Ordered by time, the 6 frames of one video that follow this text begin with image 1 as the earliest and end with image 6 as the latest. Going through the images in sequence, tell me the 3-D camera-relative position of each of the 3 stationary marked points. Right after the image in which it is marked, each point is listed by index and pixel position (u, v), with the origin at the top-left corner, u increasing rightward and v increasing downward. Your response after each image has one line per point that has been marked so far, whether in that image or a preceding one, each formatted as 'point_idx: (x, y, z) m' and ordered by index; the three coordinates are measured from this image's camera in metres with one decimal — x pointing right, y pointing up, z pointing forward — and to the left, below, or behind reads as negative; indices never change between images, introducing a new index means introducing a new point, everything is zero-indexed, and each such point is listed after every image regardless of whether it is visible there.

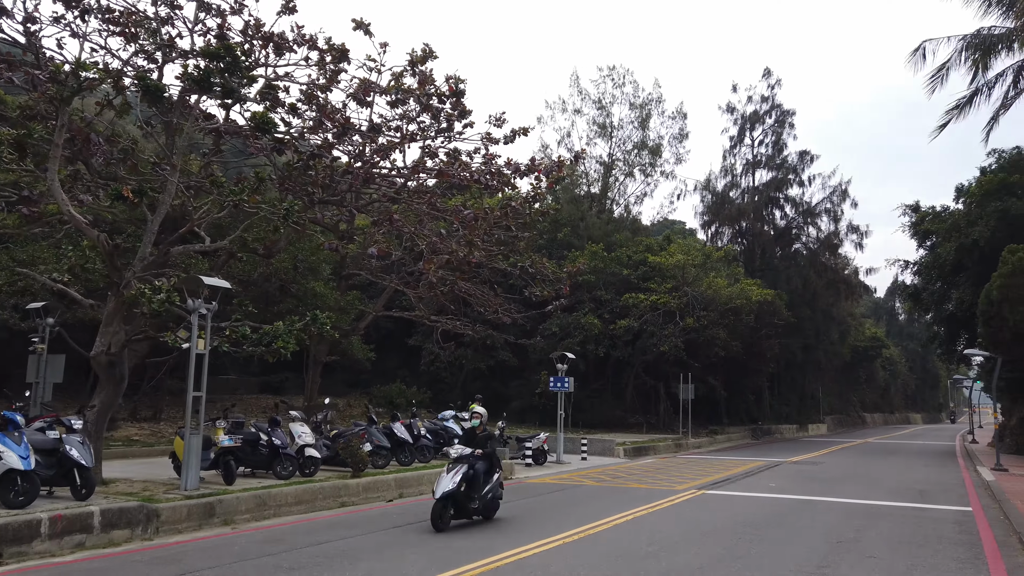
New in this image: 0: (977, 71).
0: (+11.9, +5.5, +19.3) m
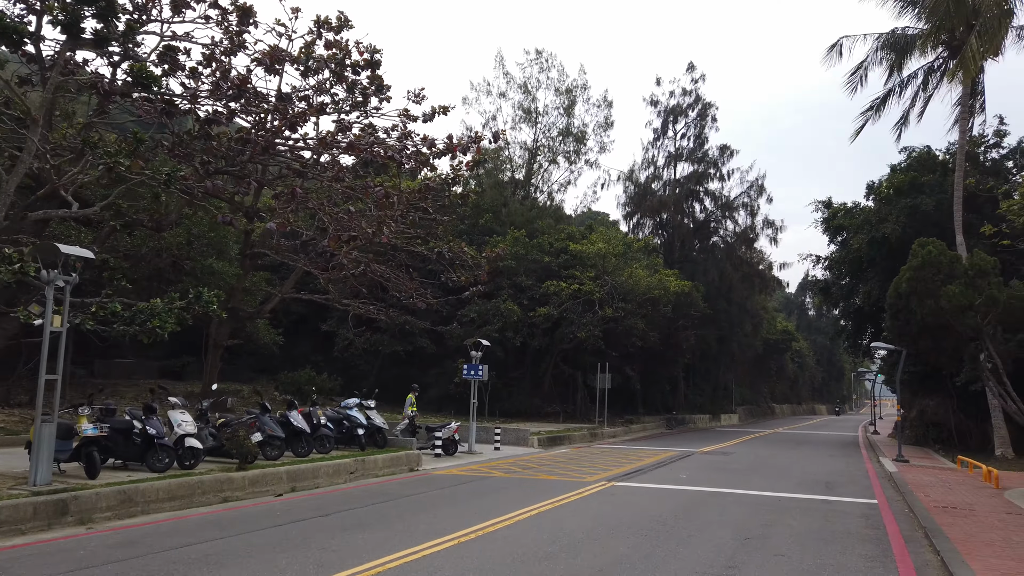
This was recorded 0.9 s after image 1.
0: (+9.9, +5.6, +19.7) m
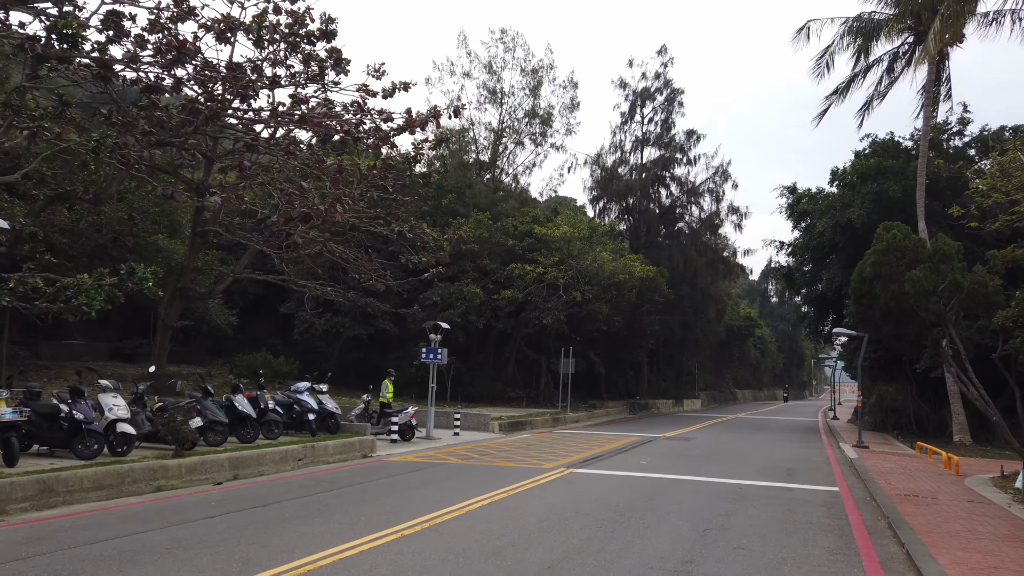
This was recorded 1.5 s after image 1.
0: (+8.9, +6.0, +19.6) m
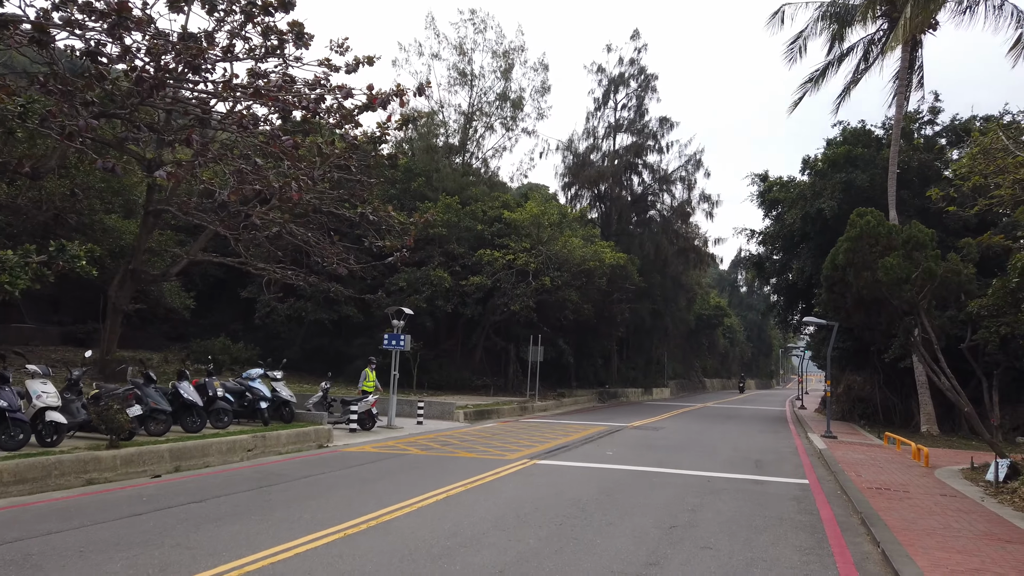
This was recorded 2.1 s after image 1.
0: (+8.1, +6.3, +19.3) m
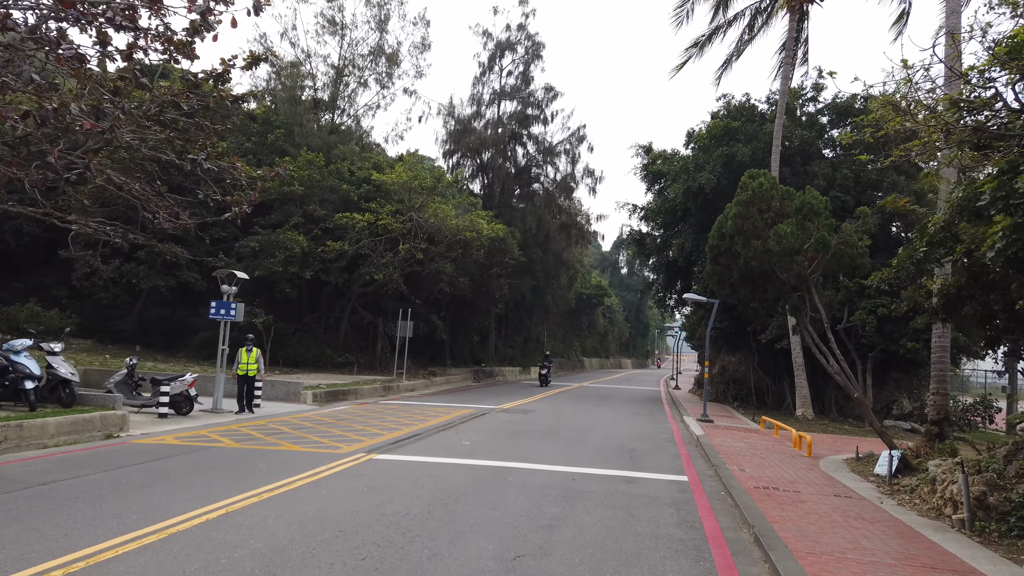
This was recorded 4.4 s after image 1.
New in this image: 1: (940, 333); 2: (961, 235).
0: (+5.1, +6.8, +18.3) m
1: (+5.9, -0.6, +10.4) m
2: (+4.2, +0.5, +7.0) m
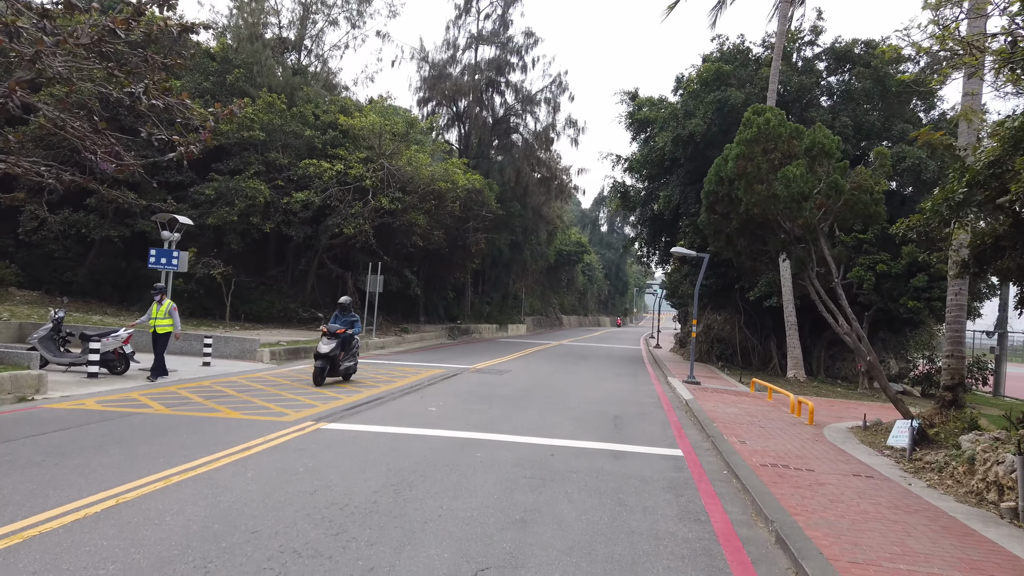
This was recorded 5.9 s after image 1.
0: (+4.6, +7.9, +16.9) m
1: (+5.5, 0.0, +9.4) m
2: (+3.9, +0.9, +5.9) m
